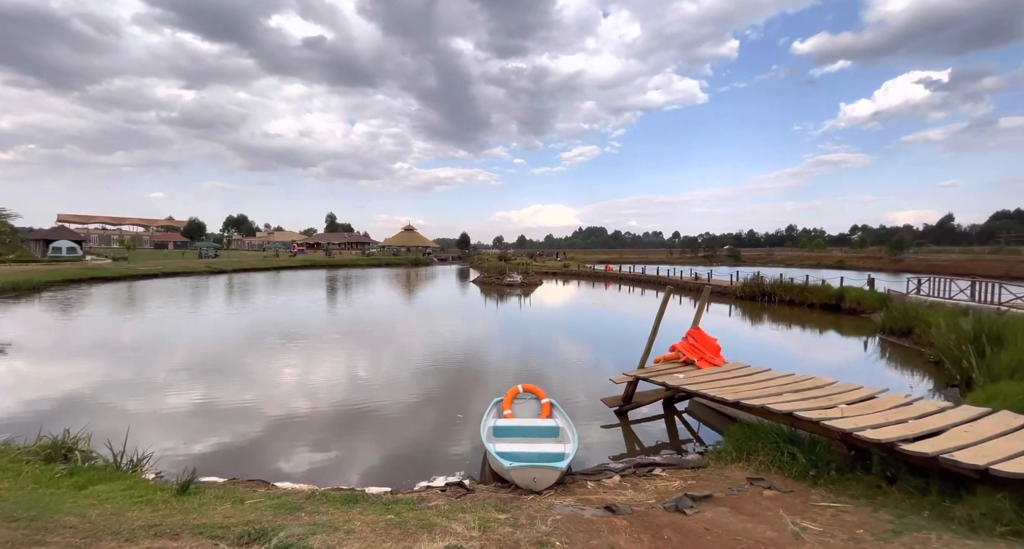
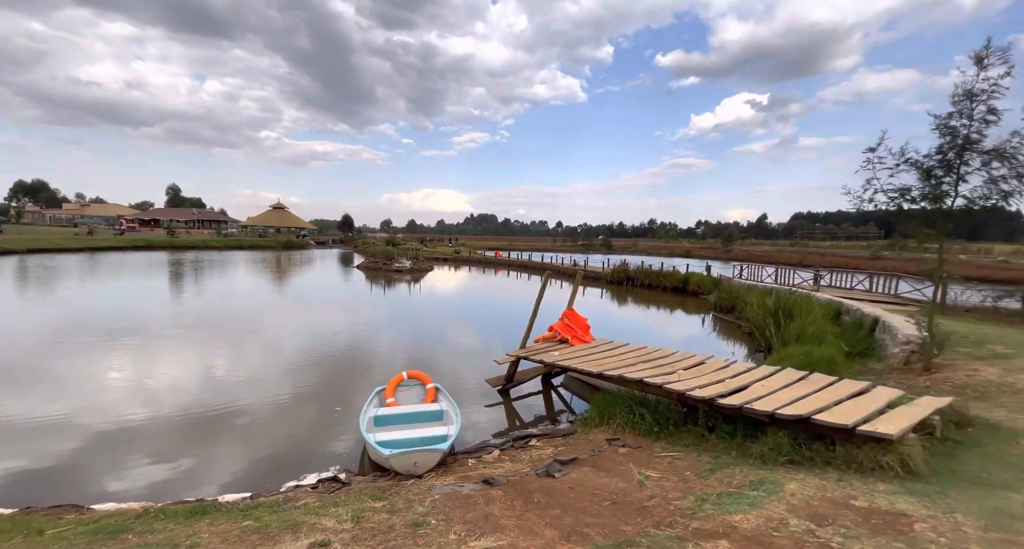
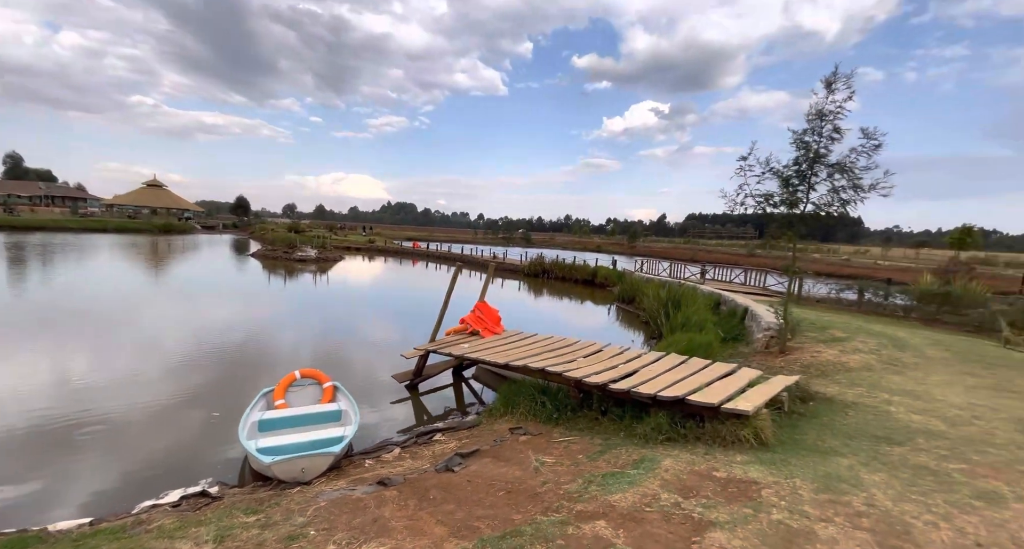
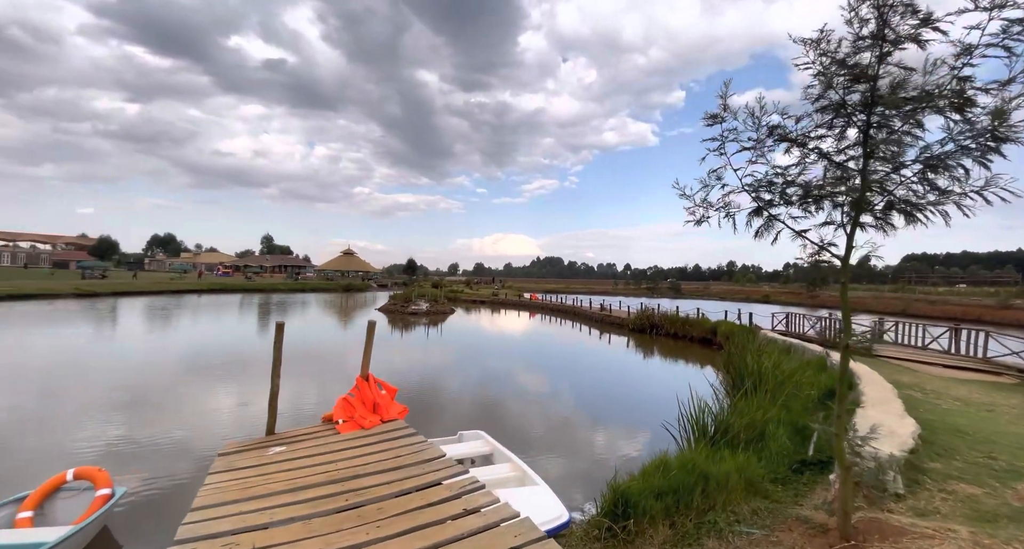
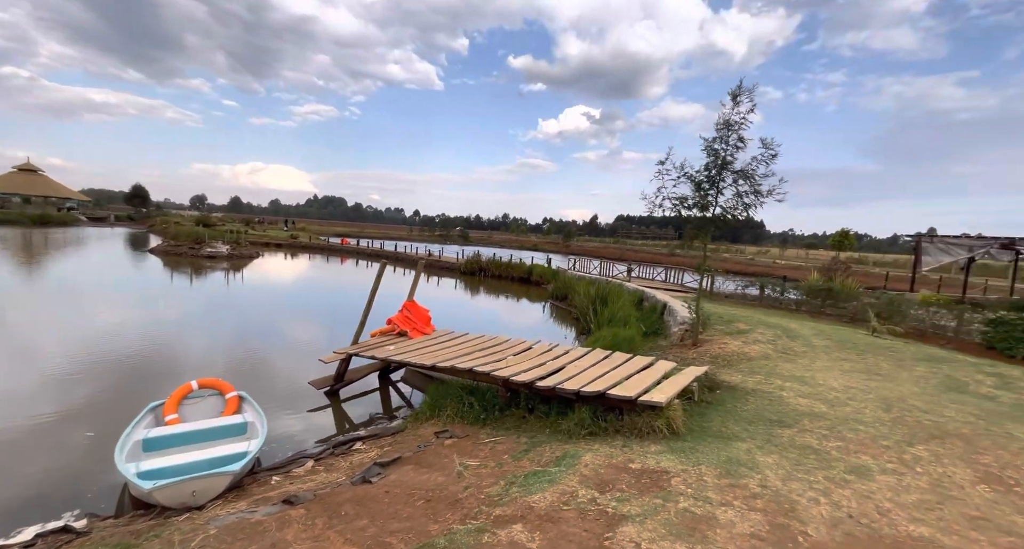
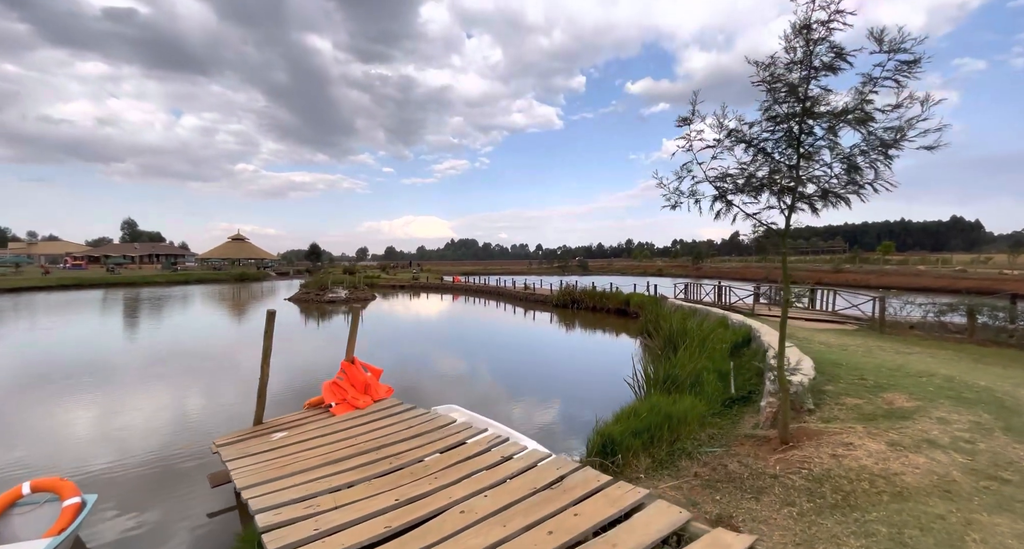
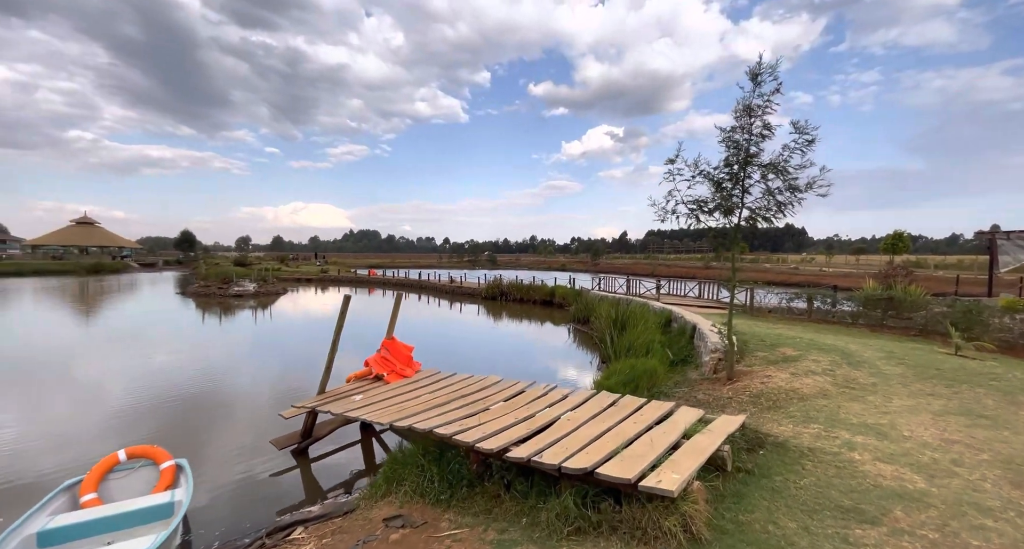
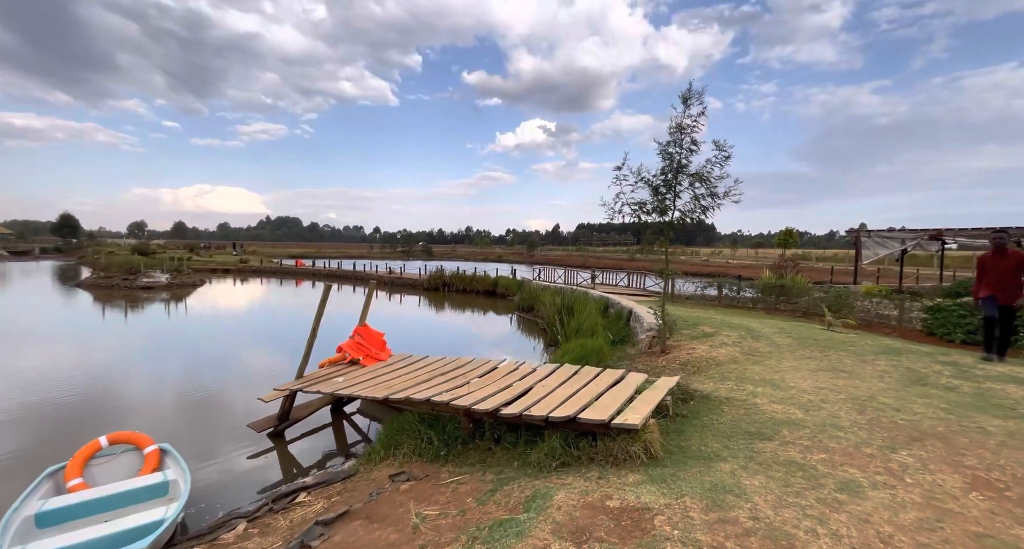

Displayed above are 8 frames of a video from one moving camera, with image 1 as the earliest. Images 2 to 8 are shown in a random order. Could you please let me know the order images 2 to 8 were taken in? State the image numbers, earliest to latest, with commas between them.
2, 3, 5, 8, 7, 6, 4
